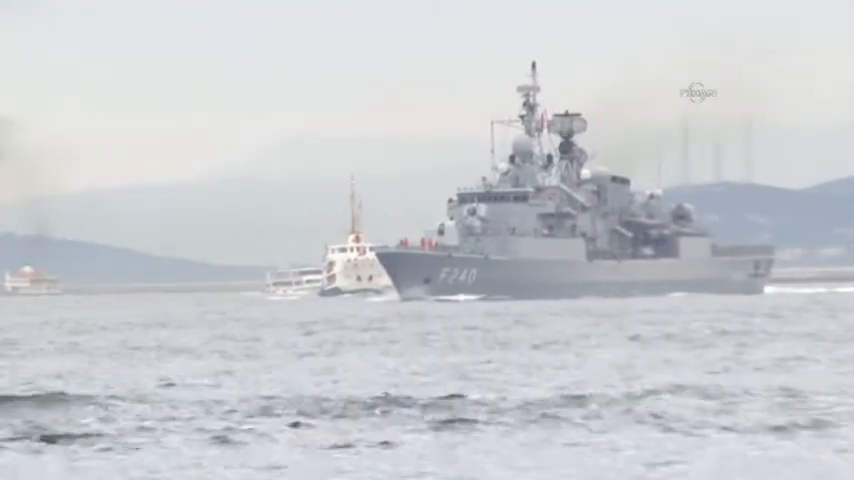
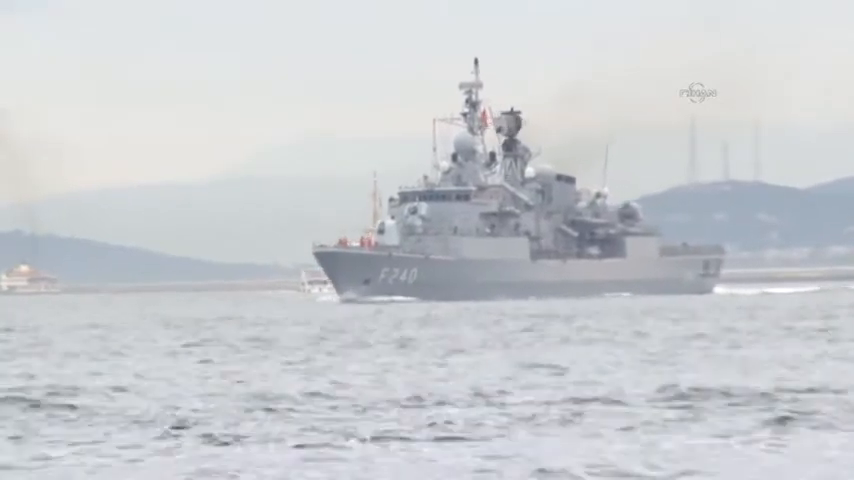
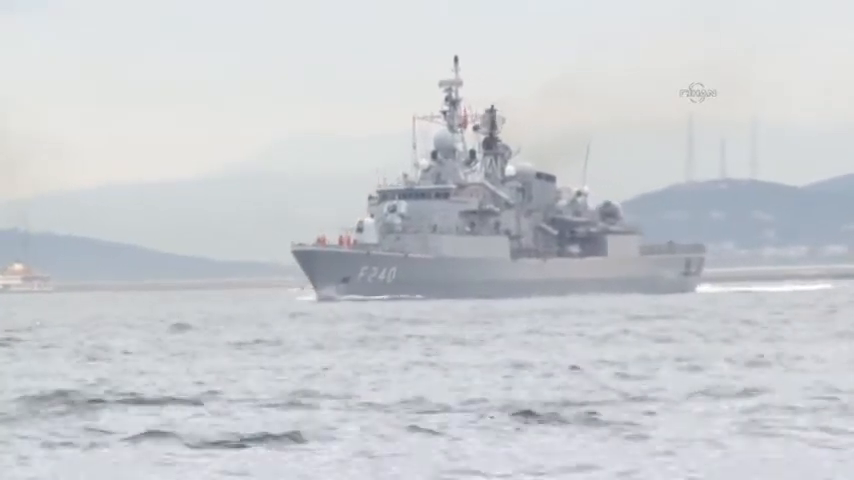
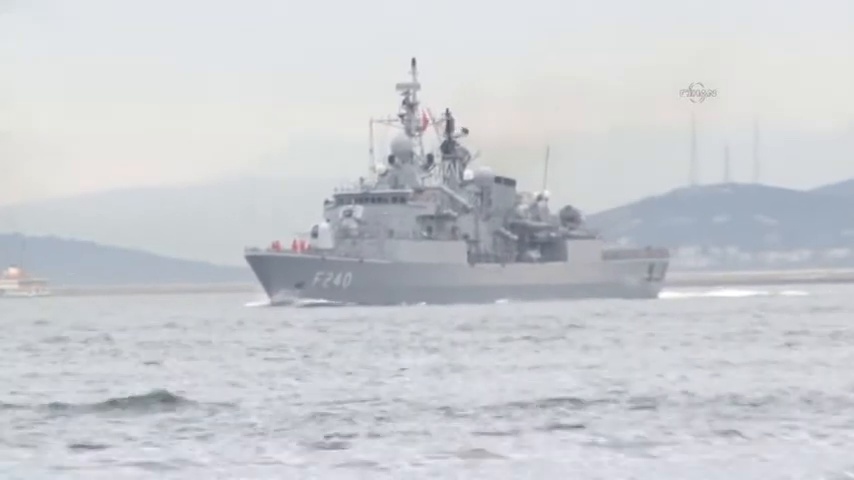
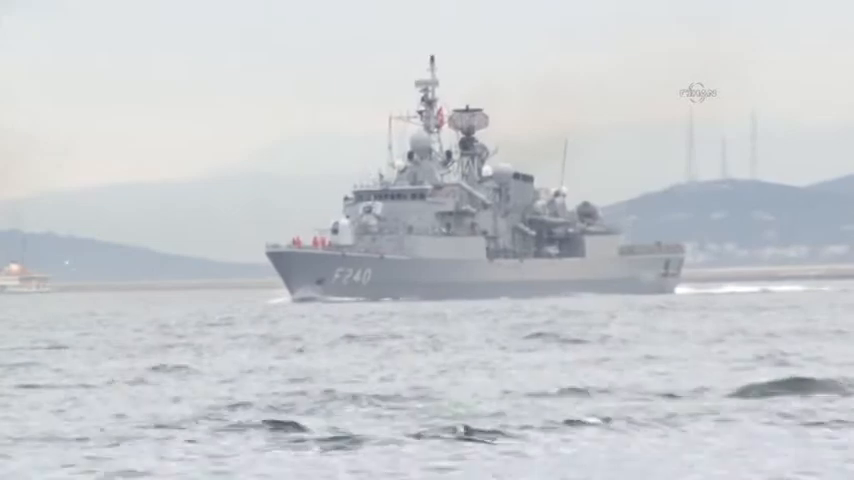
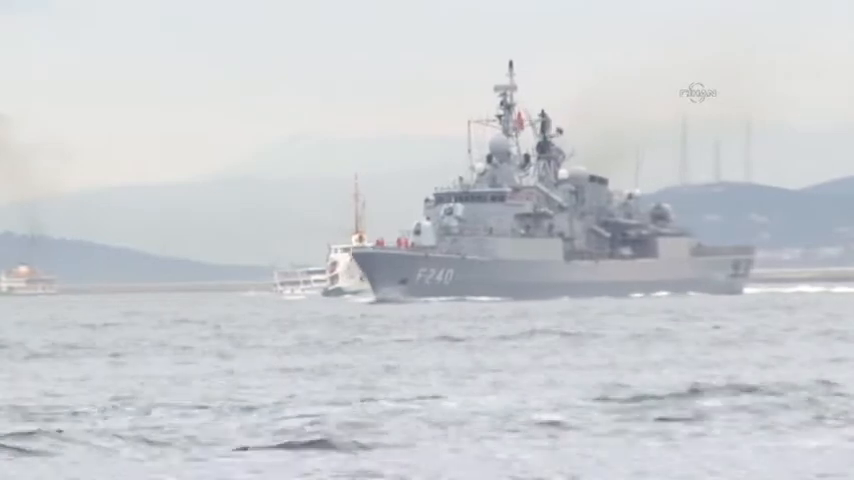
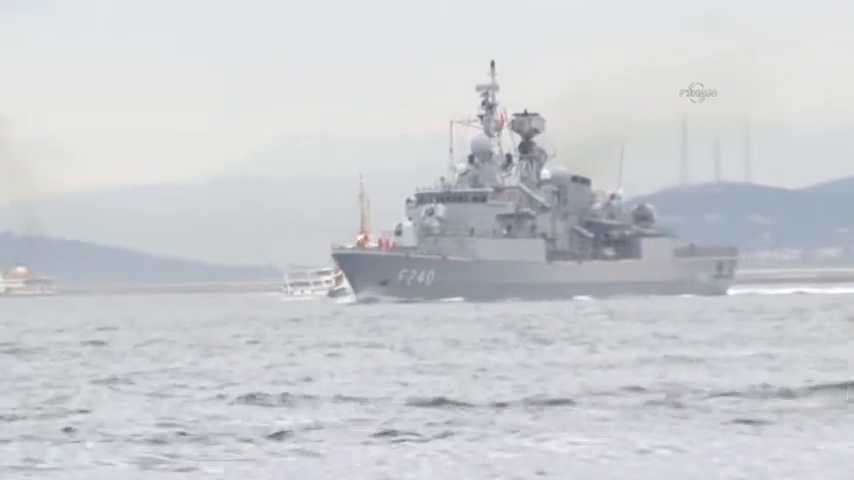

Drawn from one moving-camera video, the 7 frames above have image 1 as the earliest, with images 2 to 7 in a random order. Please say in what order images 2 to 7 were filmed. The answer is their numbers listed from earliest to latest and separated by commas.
6, 7, 2, 3, 5, 4
